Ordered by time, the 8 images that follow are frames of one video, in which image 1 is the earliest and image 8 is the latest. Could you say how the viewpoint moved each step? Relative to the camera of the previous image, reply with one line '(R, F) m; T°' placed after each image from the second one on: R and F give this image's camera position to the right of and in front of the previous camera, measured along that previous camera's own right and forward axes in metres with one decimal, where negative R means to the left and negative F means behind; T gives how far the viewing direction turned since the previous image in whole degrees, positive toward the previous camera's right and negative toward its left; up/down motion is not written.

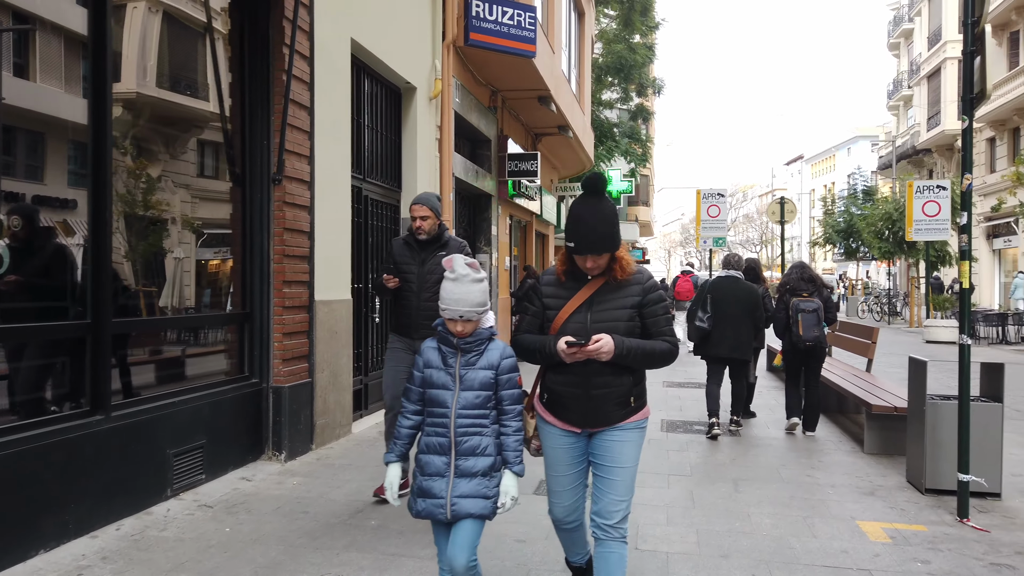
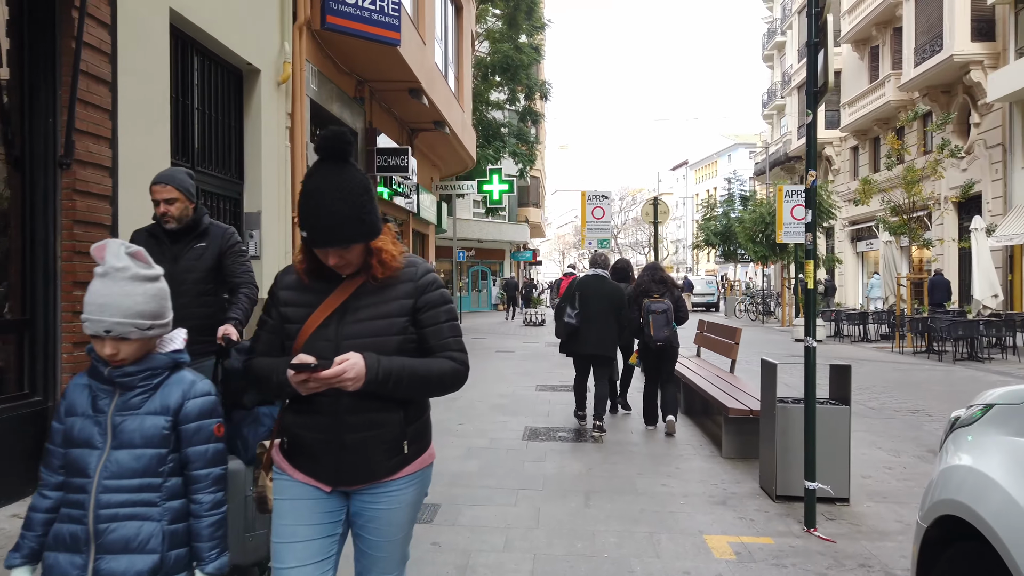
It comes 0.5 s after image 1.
(+0.4, +0.4) m; +8°
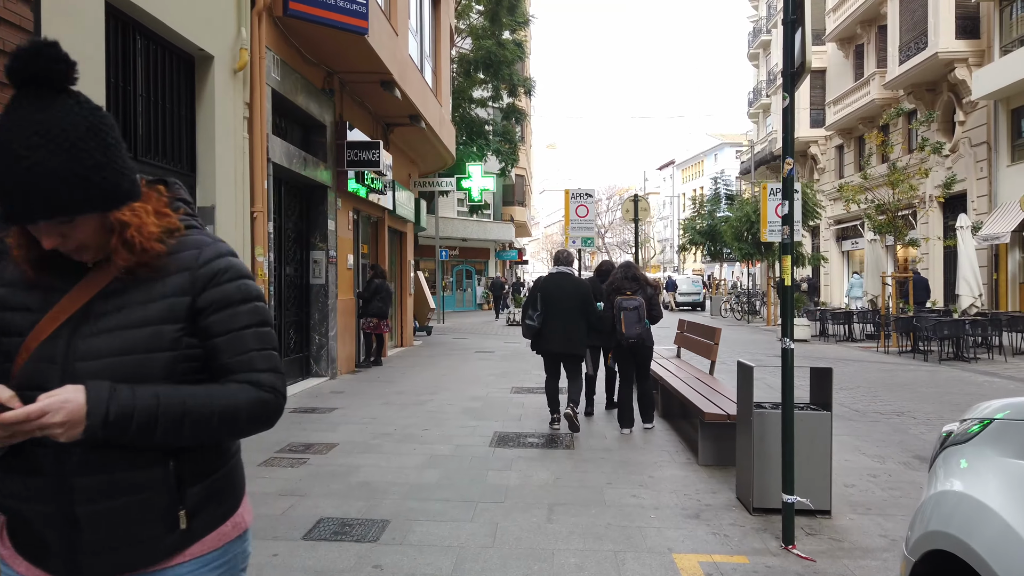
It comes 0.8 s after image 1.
(+0.2, +0.3) m; +1°
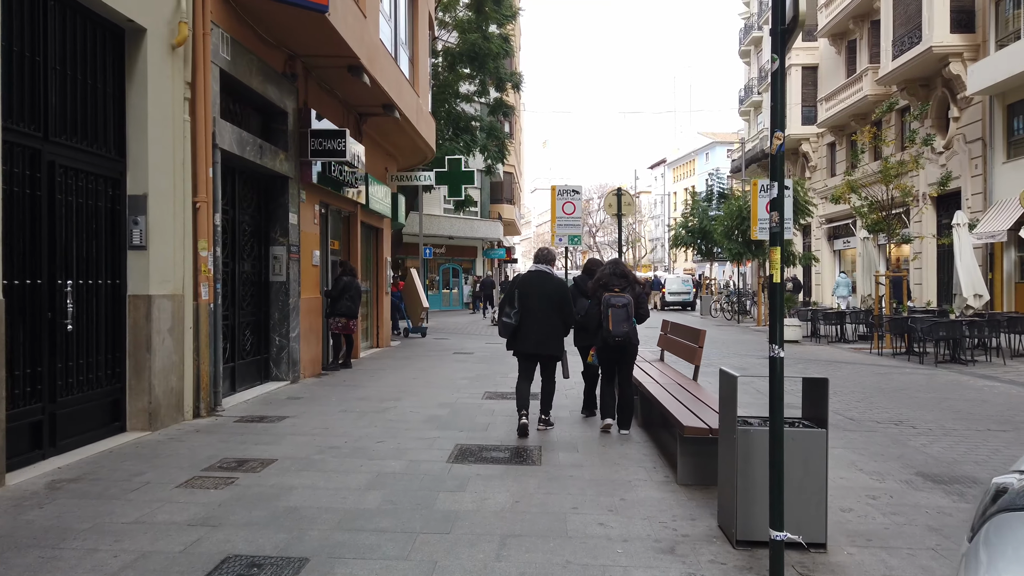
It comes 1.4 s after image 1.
(+0.2, +0.6) m; +1°
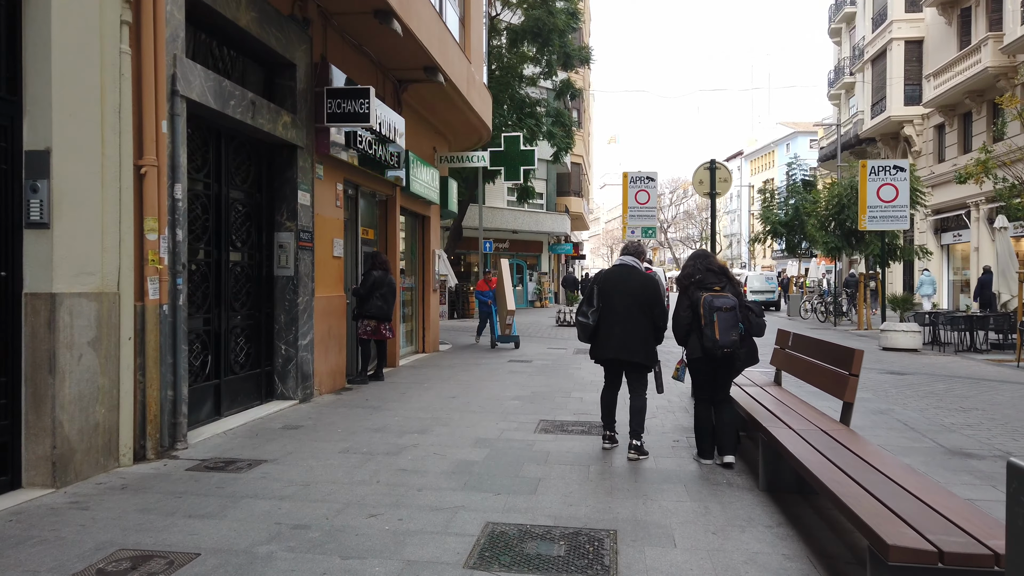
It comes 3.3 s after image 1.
(0.0, +2.1) m; -5°
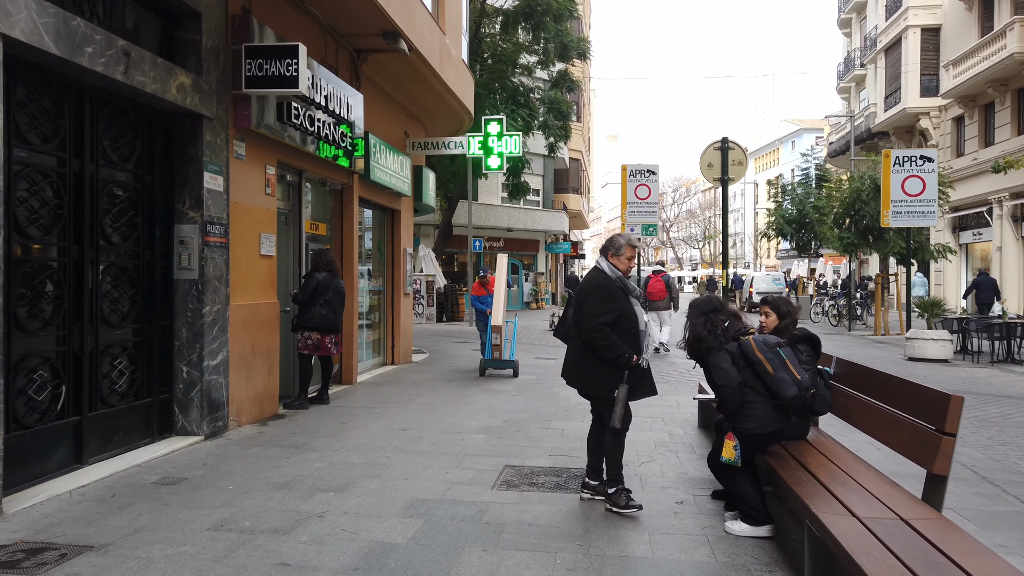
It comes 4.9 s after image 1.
(+0.3, +1.6) m; 0°
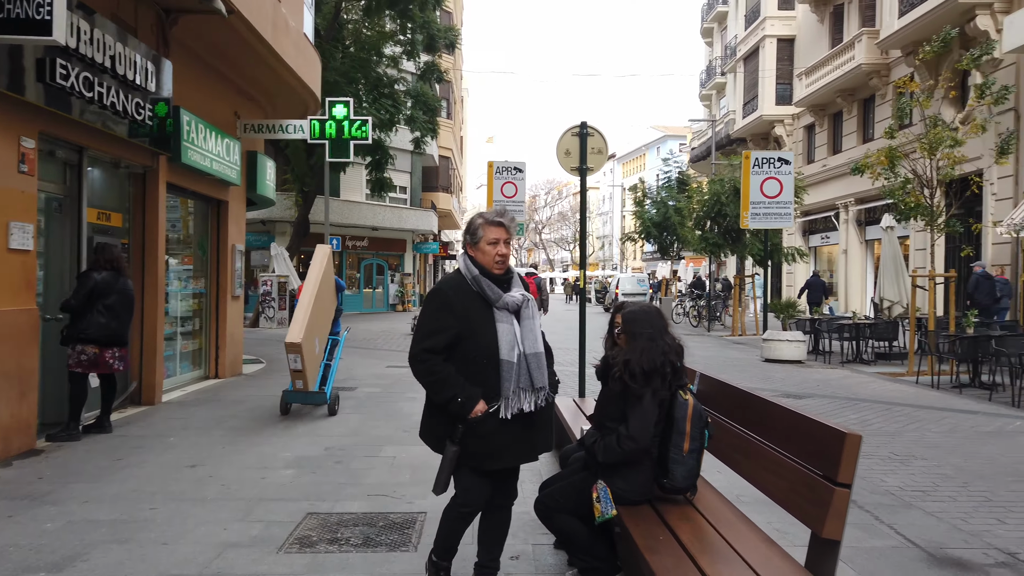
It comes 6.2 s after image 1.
(+0.4, +1.0) m; +9°
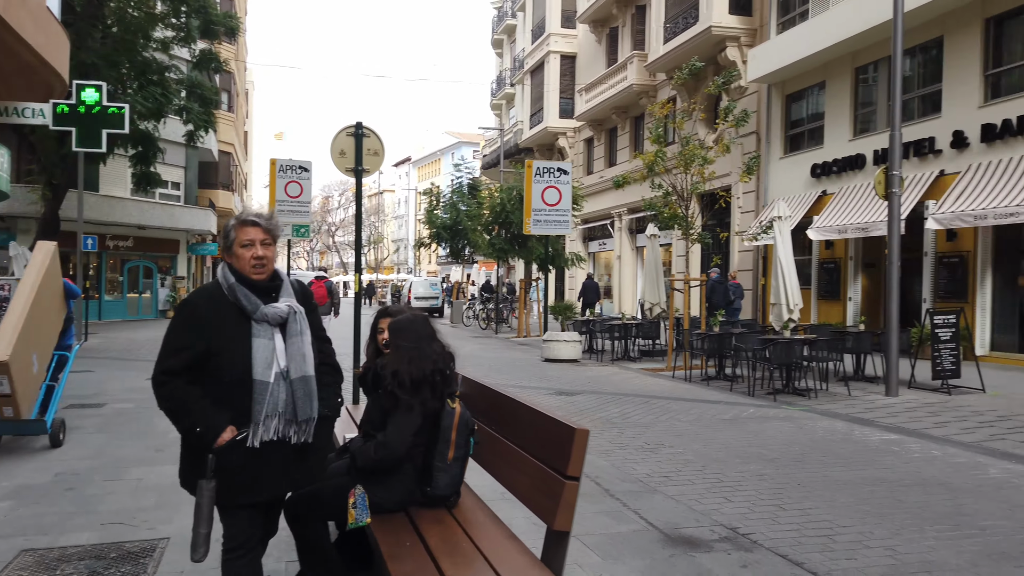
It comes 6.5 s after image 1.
(+0.2, 0.0) m; +15°
